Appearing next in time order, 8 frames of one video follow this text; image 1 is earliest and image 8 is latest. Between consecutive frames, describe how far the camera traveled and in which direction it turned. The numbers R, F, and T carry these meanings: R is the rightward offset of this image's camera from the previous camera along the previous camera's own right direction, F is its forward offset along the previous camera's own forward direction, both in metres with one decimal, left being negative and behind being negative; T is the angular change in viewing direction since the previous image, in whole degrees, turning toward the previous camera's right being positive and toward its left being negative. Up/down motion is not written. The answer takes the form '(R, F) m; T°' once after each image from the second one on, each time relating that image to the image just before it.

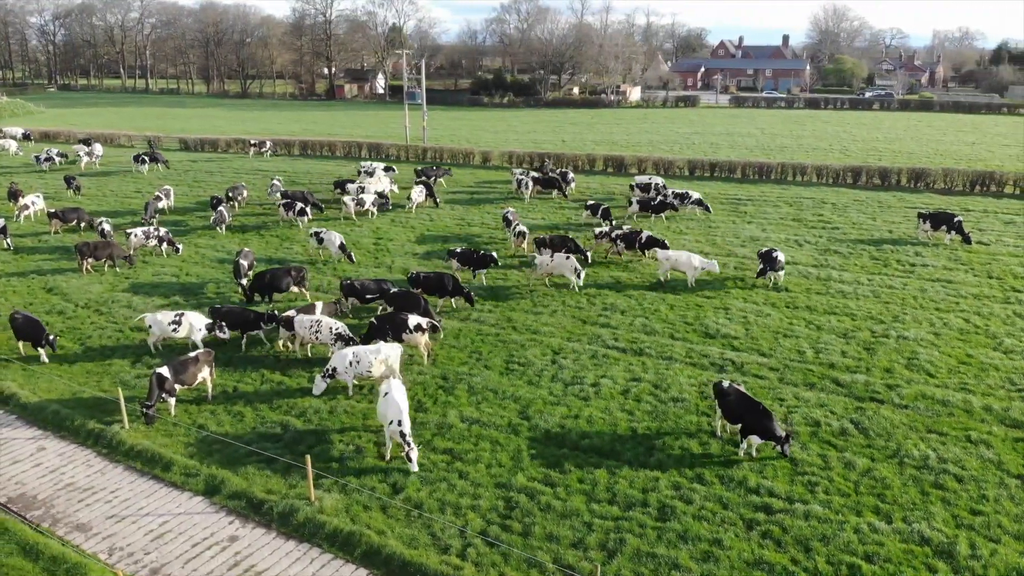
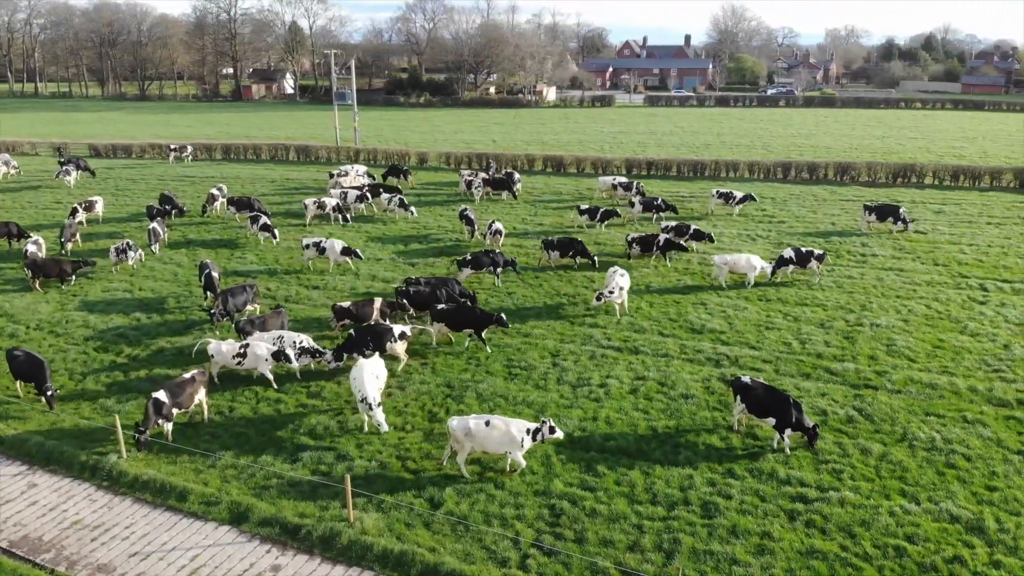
(-1.8, +0.2) m; +7°
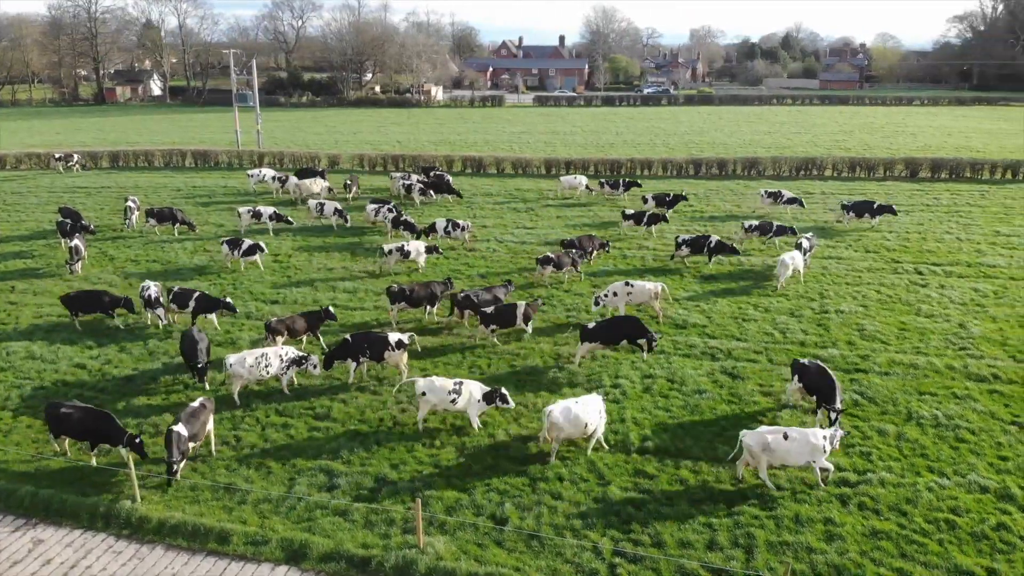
(-2.6, +0.5) m; +10°
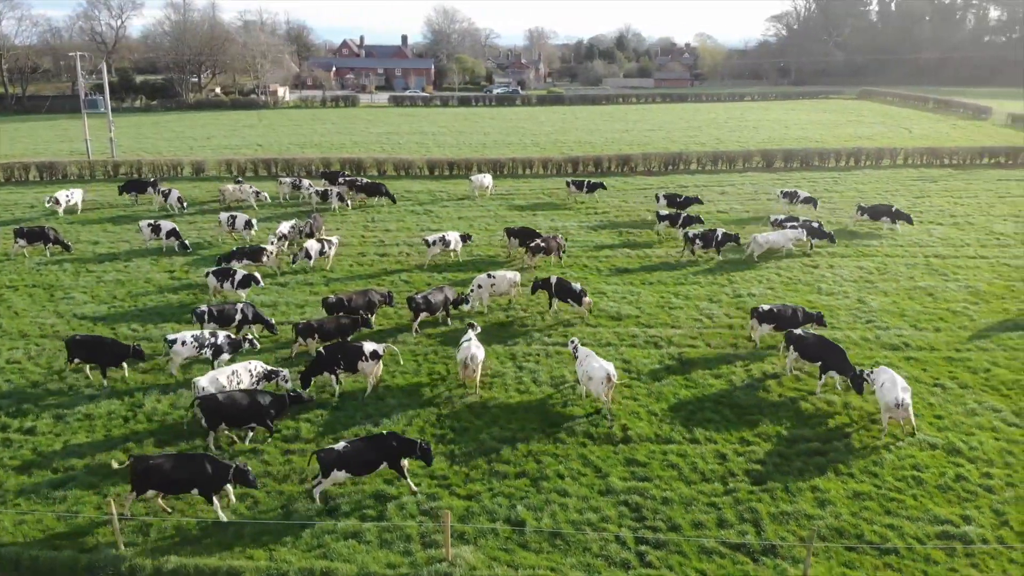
(-2.2, +0.2) m; +11°
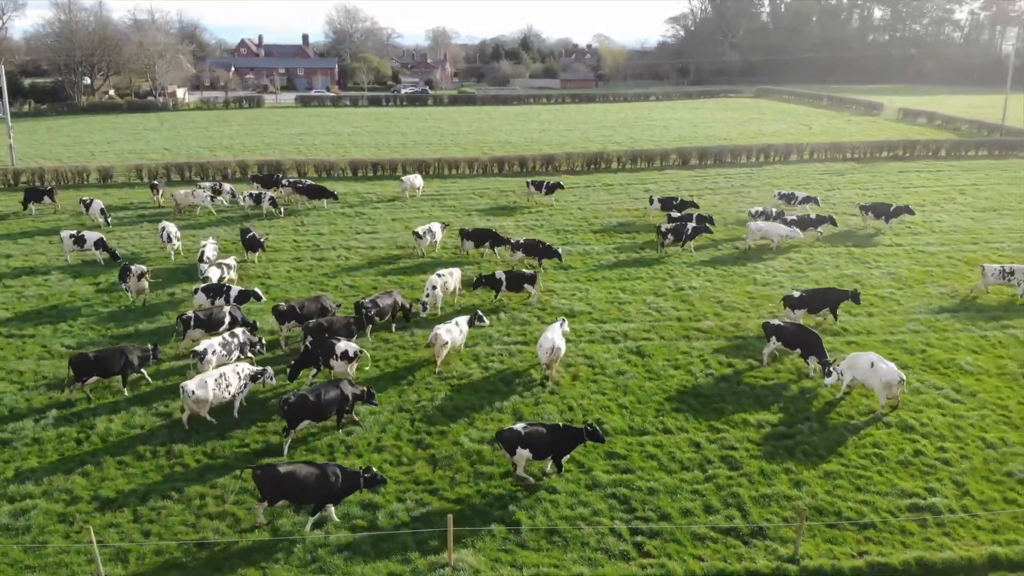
(-1.1, +0.1) m; +7°
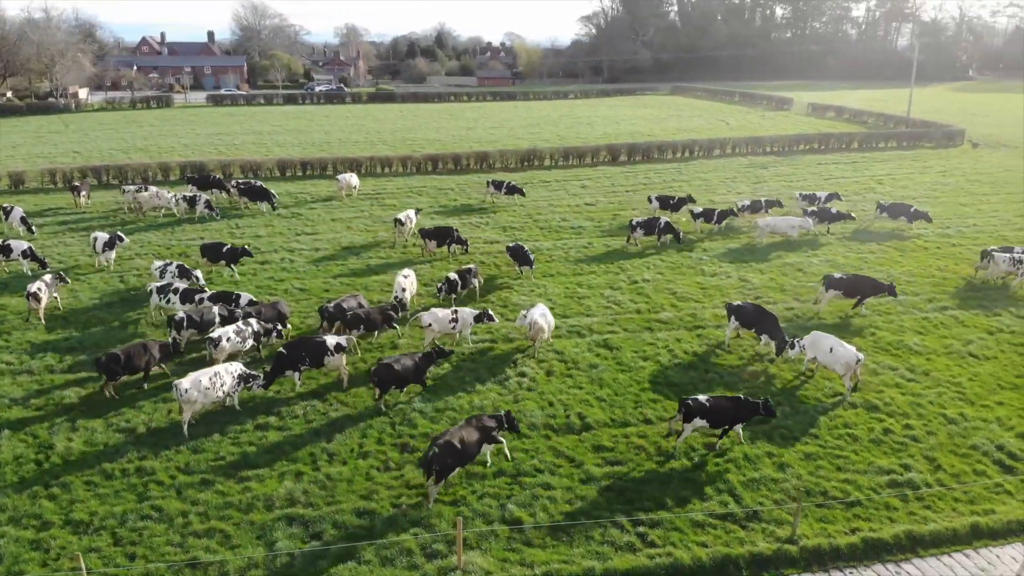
(-1.1, +0.2) m; +6°
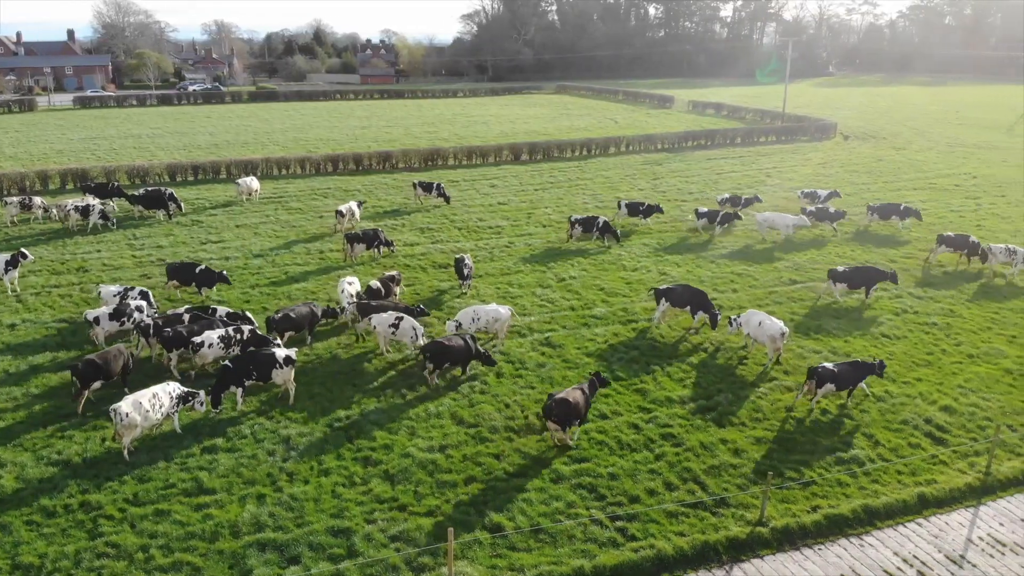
(-1.2, +0.1) m; +8°
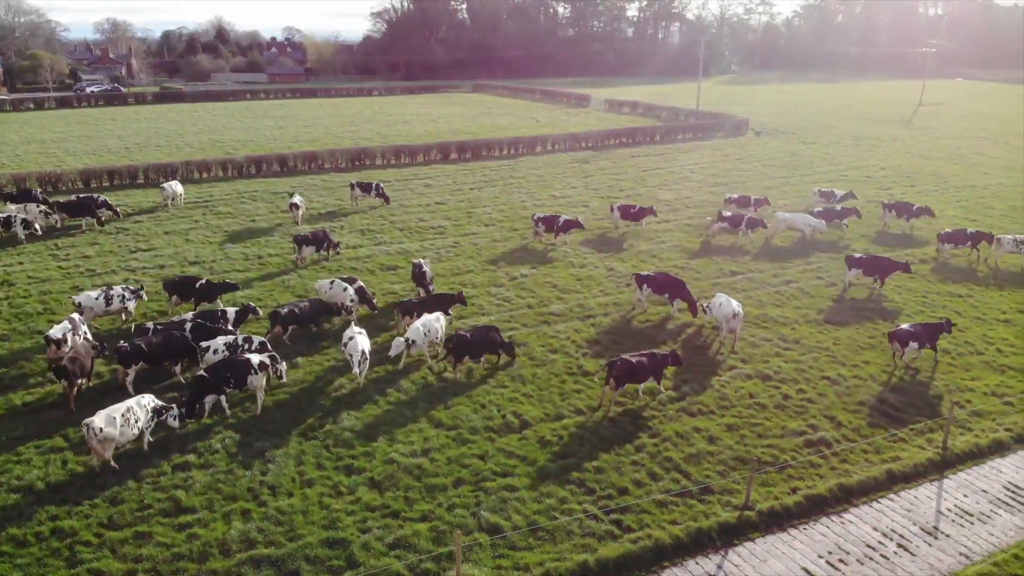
(-1.1, 0.0) m; +6°
